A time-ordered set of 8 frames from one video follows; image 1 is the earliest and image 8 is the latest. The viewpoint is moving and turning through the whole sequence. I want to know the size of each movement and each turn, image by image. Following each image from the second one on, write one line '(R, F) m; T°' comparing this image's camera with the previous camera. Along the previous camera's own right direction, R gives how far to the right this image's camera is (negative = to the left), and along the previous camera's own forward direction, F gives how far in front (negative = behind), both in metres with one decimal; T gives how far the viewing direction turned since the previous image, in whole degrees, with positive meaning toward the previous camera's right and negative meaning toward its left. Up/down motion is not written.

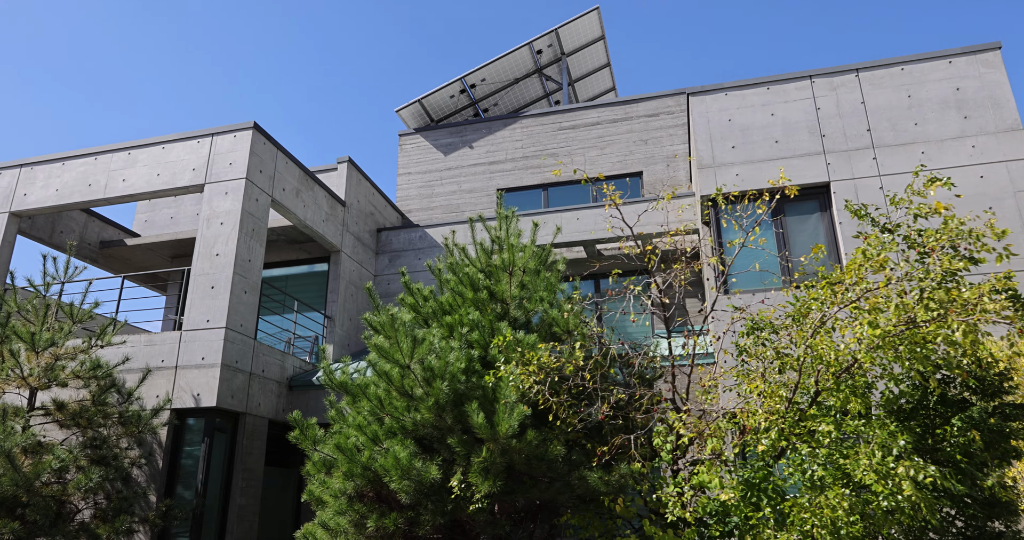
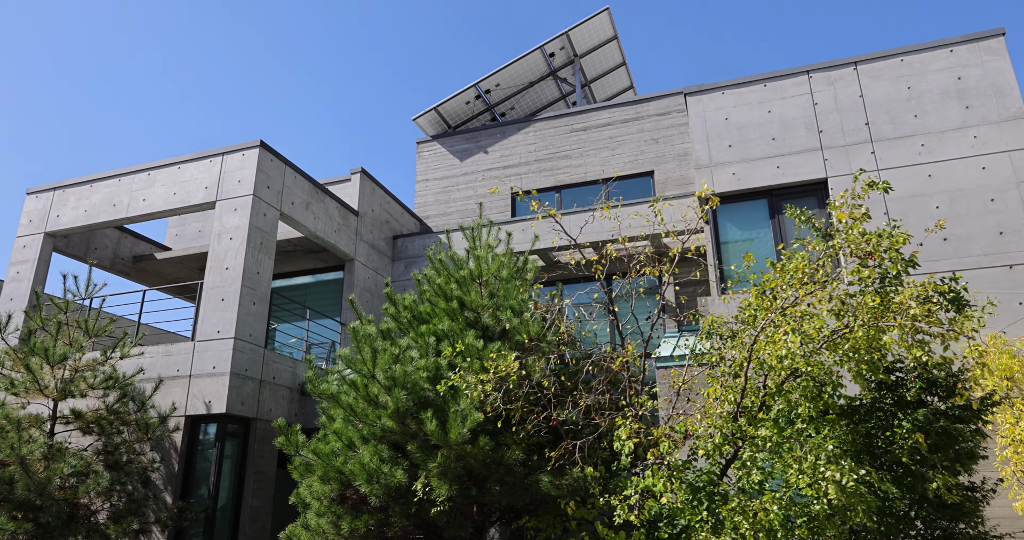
(+0.8, -0.2) m; -4°
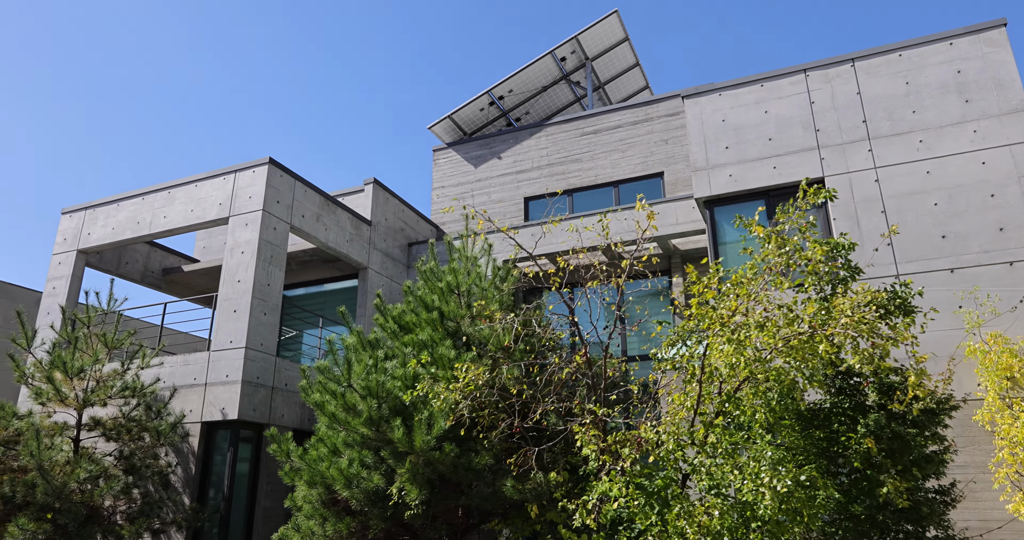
(+0.7, -0.2) m; -4°
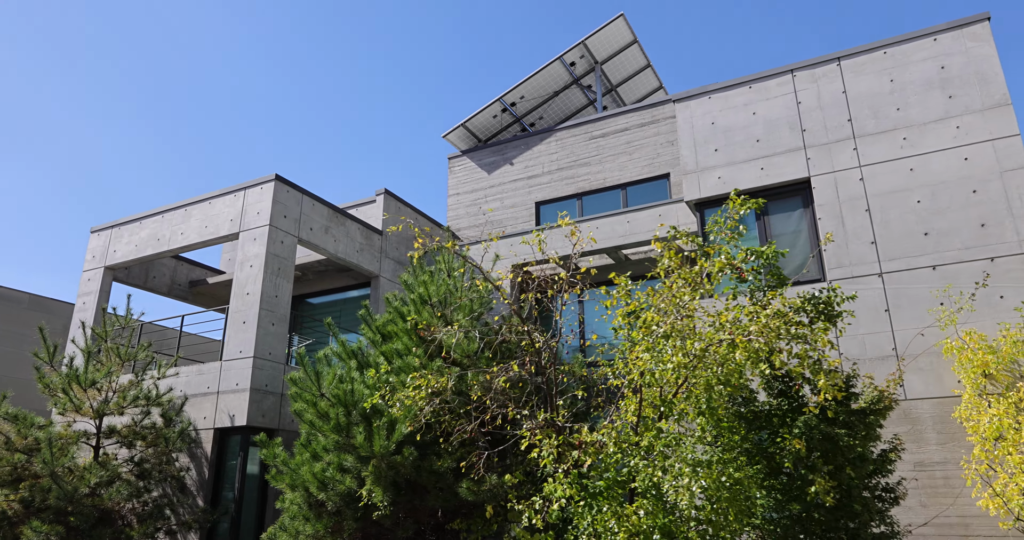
(+0.9, -0.3) m; -4°
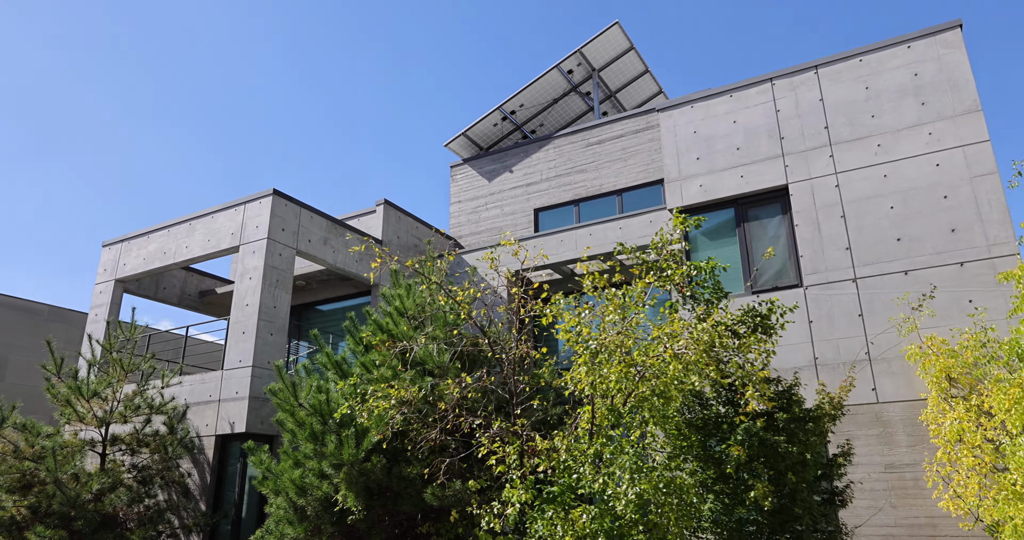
(+0.6, -0.3) m; -2°
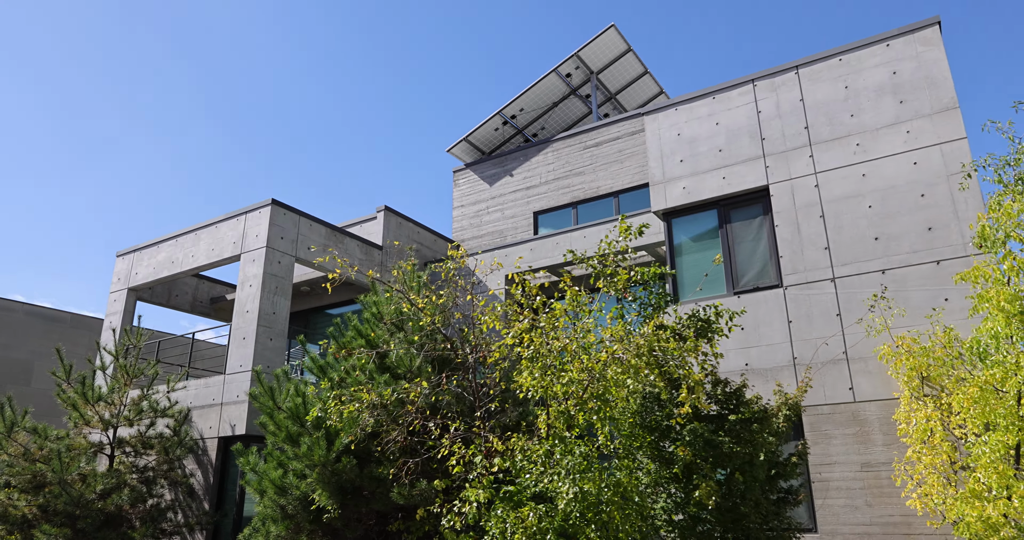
(+0.7, -0.2) m; -2°
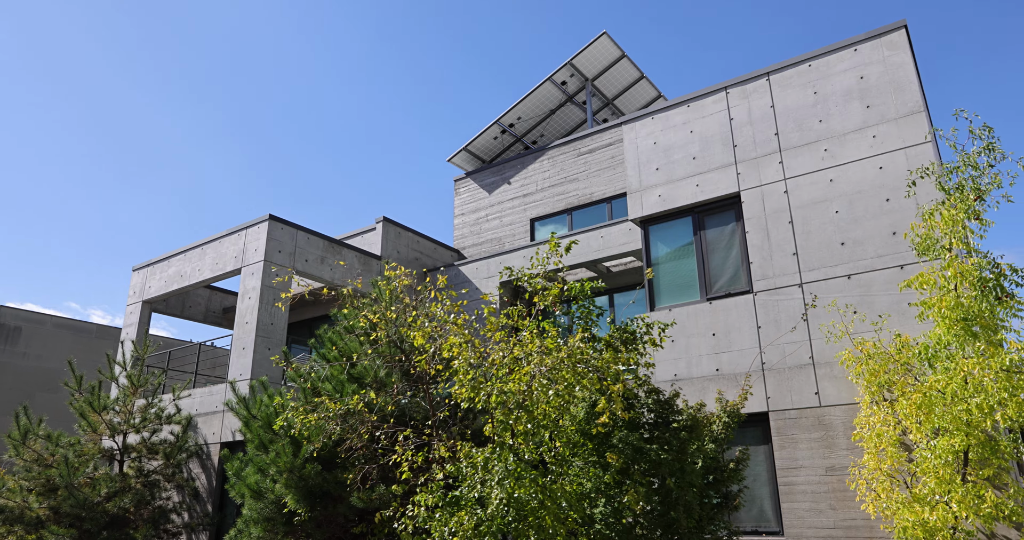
(+0.9, -0.3) m; -3°
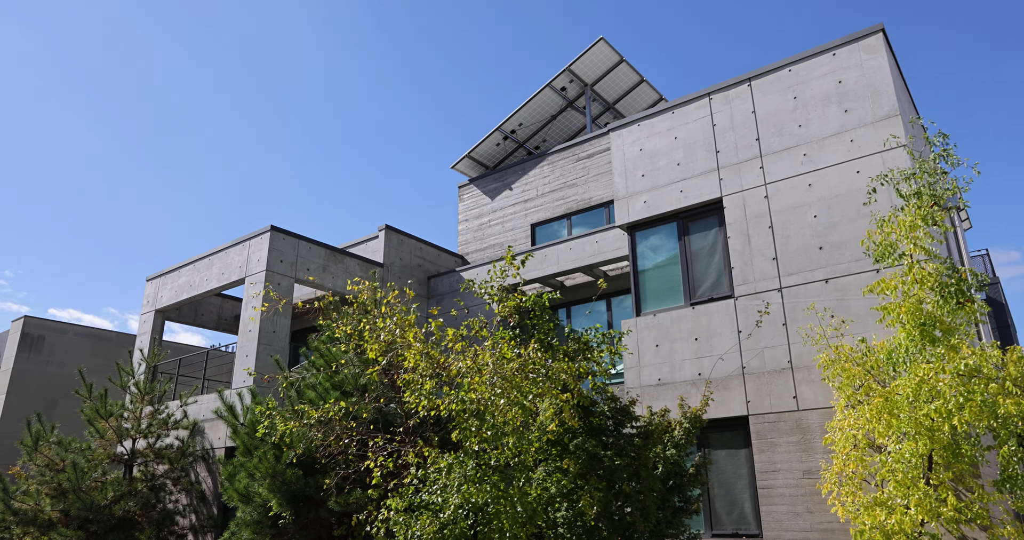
(+0.7, -0.2) m; -2°
